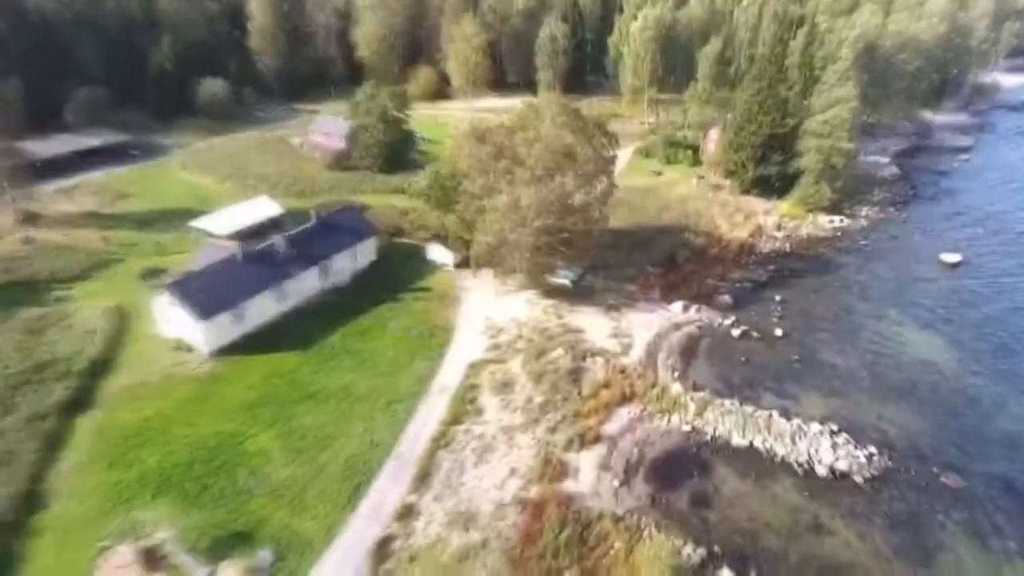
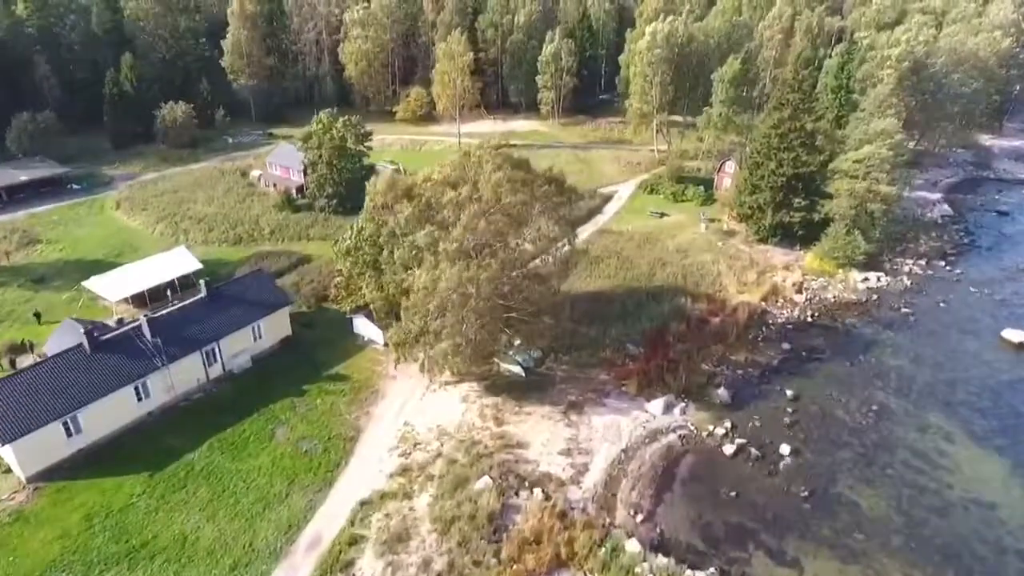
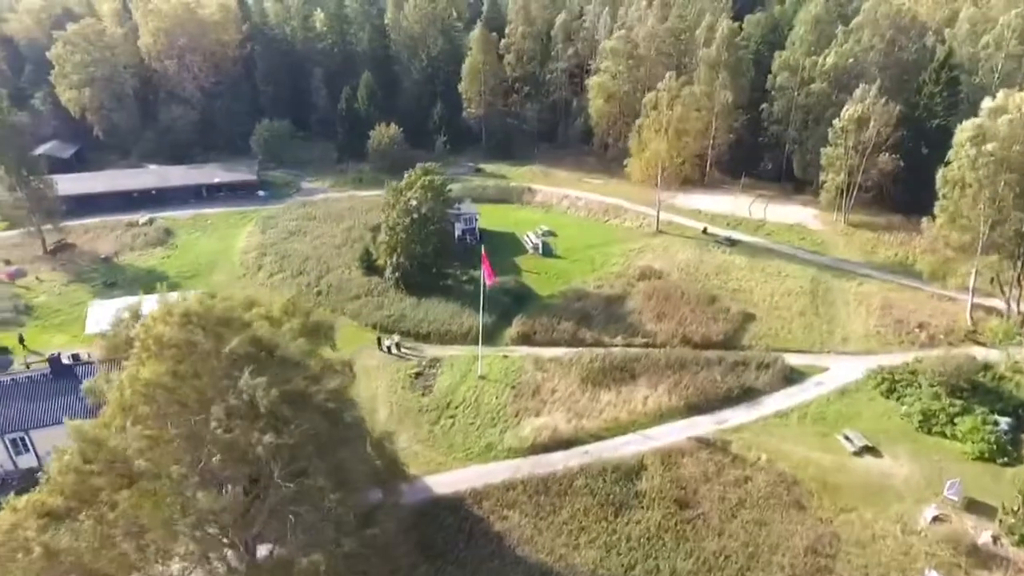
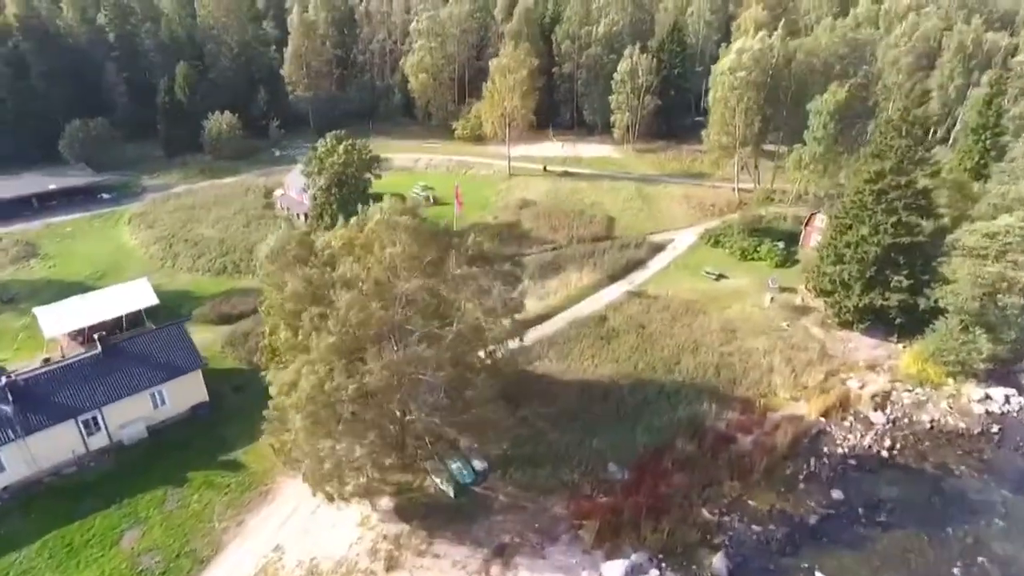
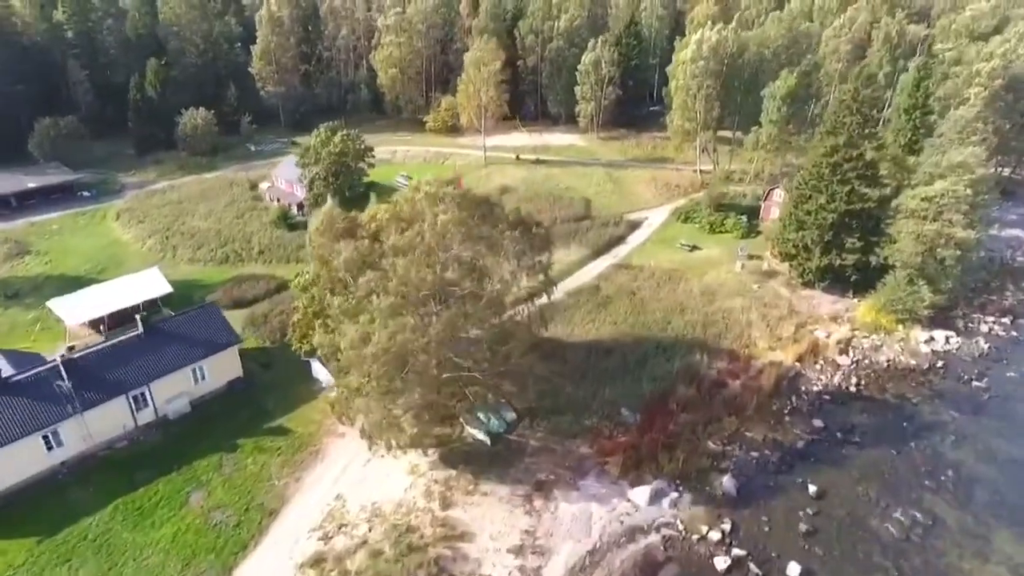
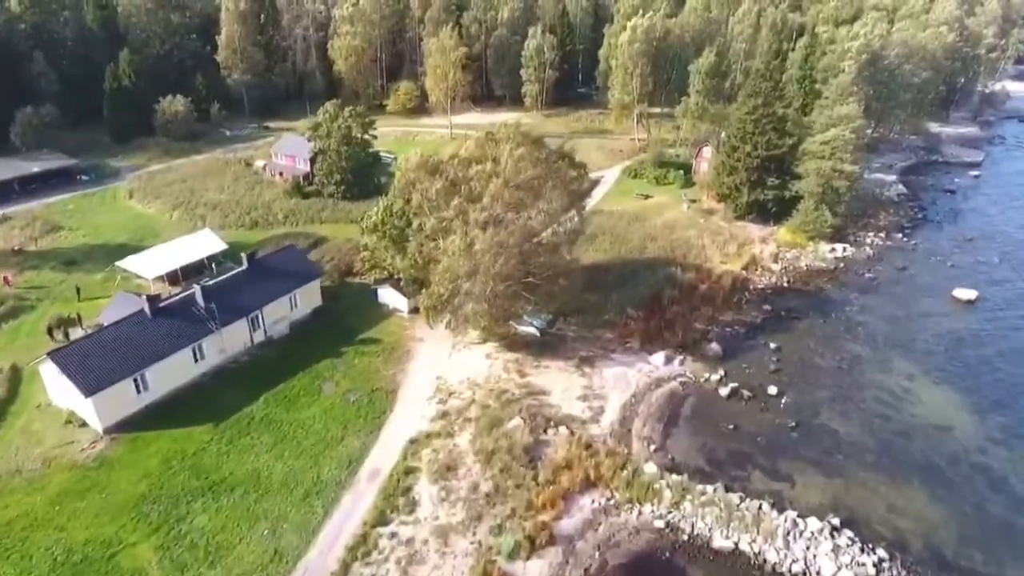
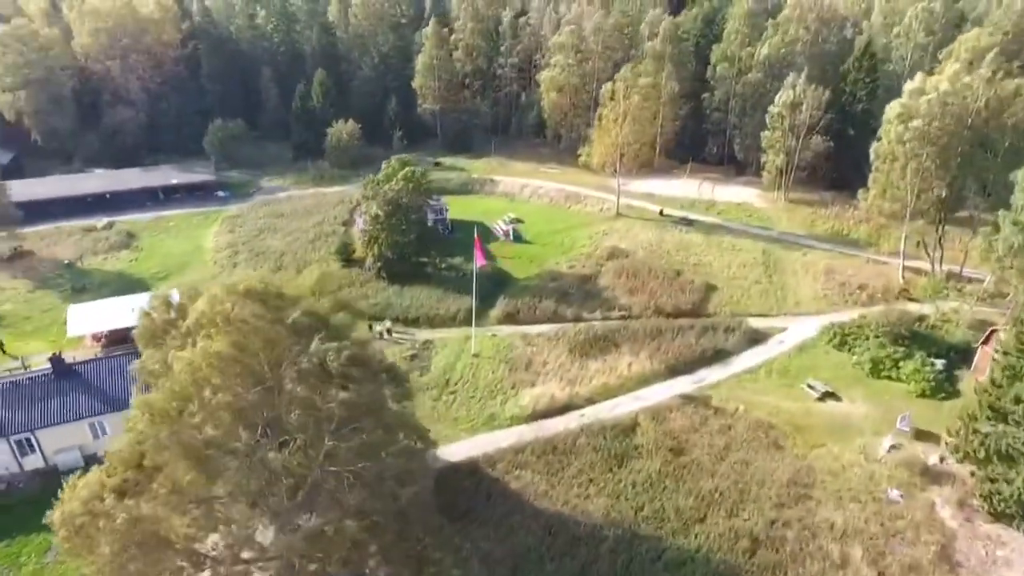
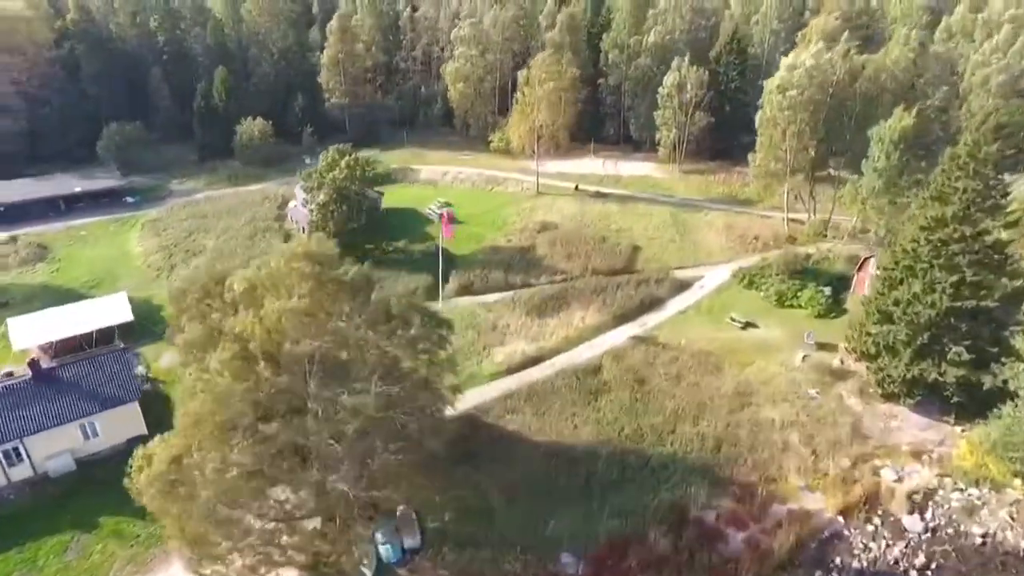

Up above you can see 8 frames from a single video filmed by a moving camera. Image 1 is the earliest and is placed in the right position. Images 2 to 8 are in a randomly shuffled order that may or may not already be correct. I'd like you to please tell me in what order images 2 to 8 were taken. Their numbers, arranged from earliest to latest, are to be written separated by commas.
6, 2, 5, 4, 8, 7, 3
